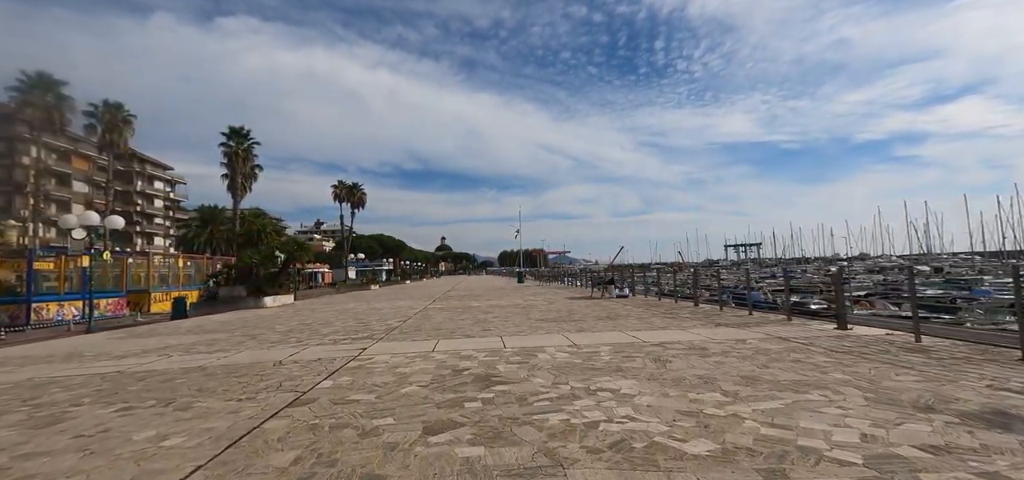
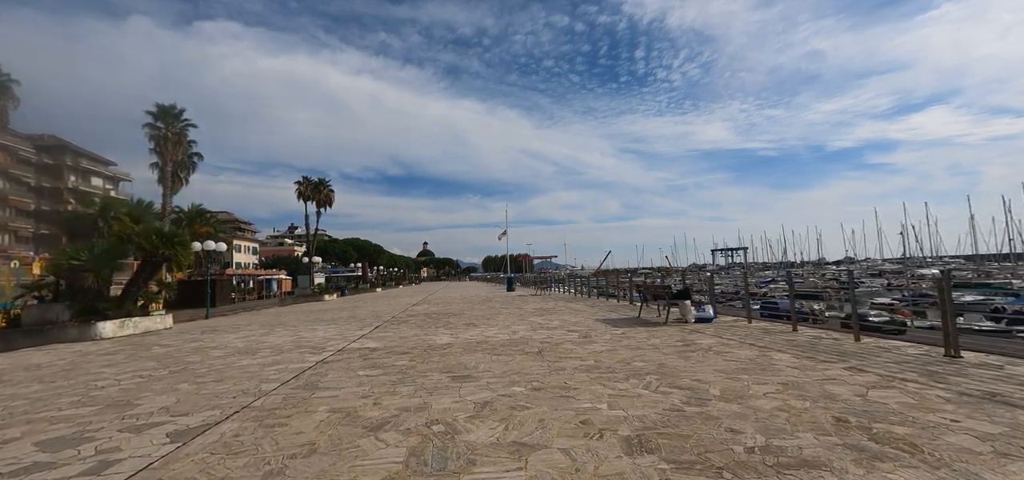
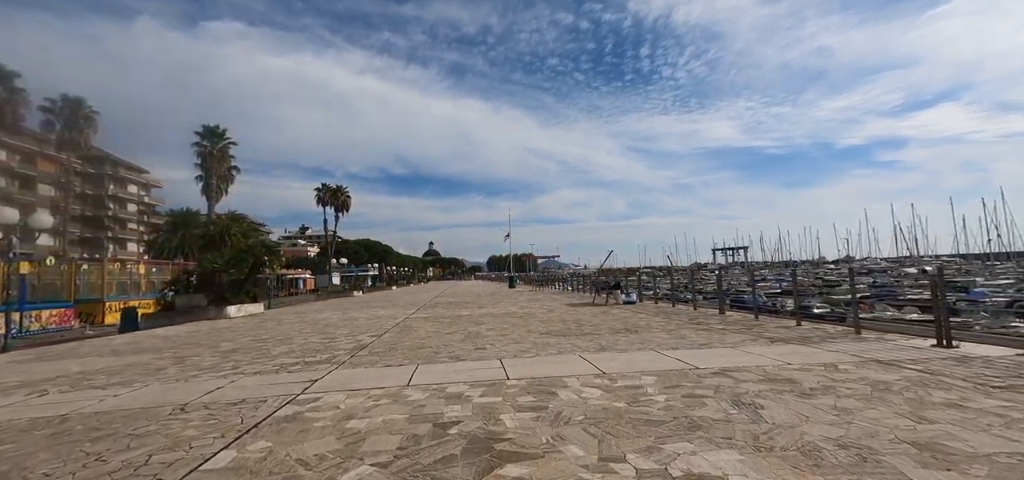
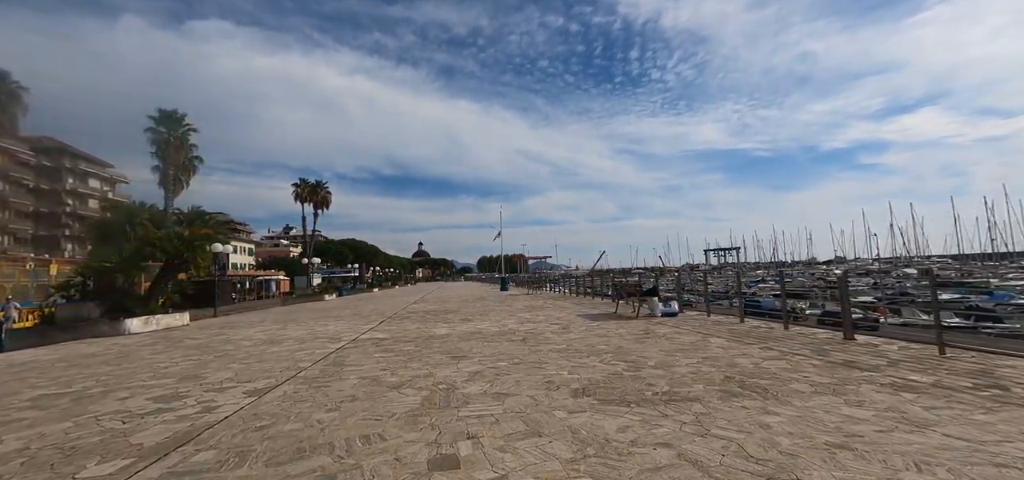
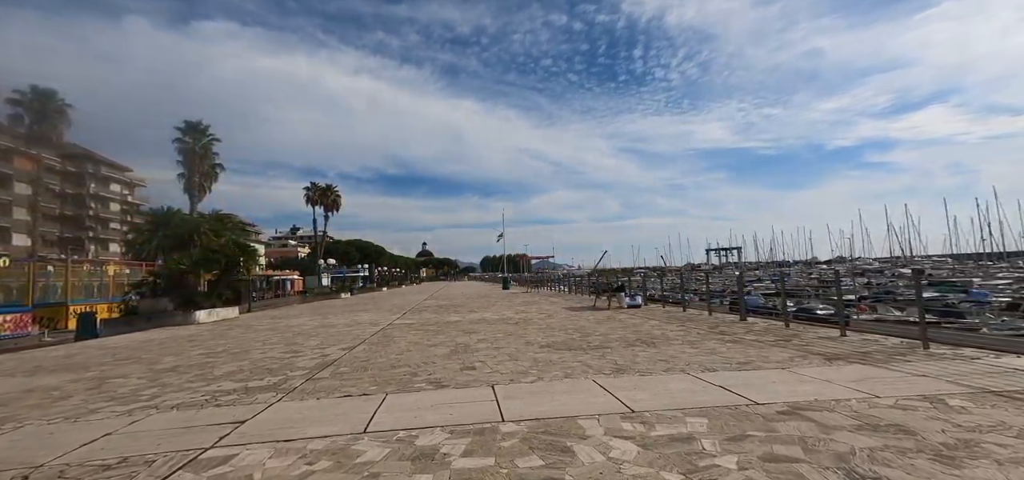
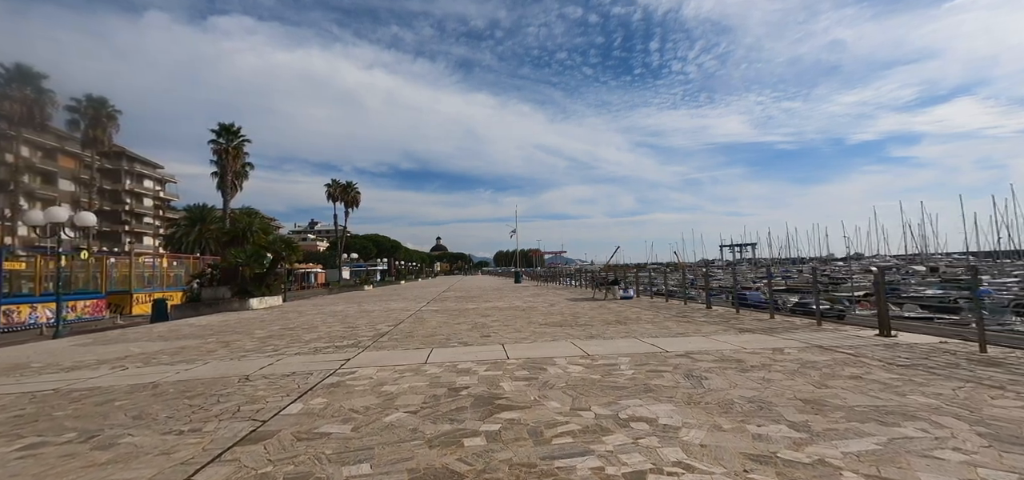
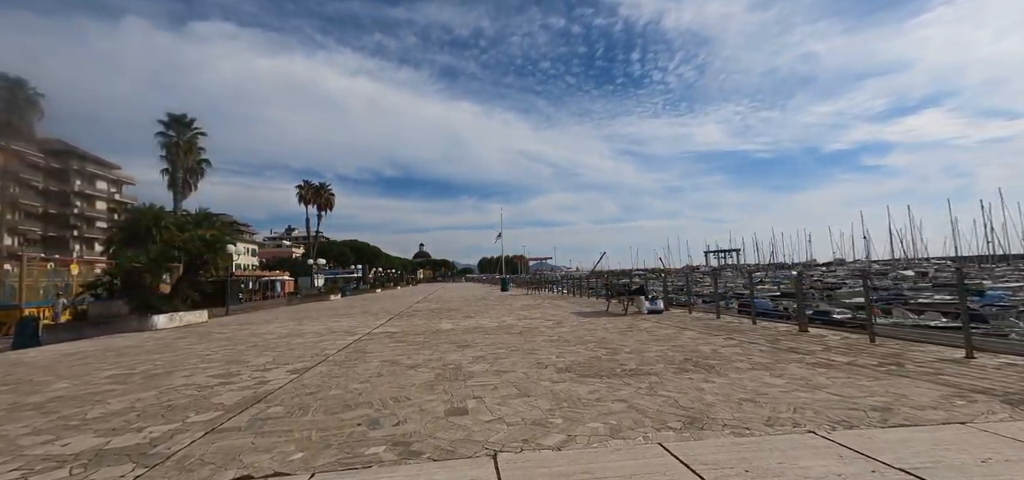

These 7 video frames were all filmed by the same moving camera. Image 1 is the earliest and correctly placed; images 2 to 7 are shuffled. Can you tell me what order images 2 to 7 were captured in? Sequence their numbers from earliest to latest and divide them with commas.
6, 3, 5, 7, 4, 2
